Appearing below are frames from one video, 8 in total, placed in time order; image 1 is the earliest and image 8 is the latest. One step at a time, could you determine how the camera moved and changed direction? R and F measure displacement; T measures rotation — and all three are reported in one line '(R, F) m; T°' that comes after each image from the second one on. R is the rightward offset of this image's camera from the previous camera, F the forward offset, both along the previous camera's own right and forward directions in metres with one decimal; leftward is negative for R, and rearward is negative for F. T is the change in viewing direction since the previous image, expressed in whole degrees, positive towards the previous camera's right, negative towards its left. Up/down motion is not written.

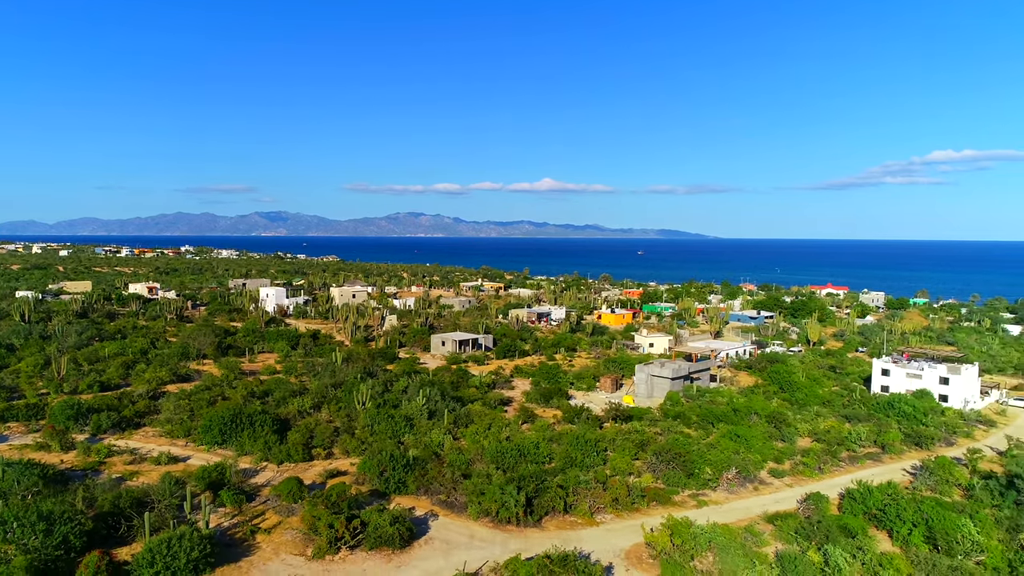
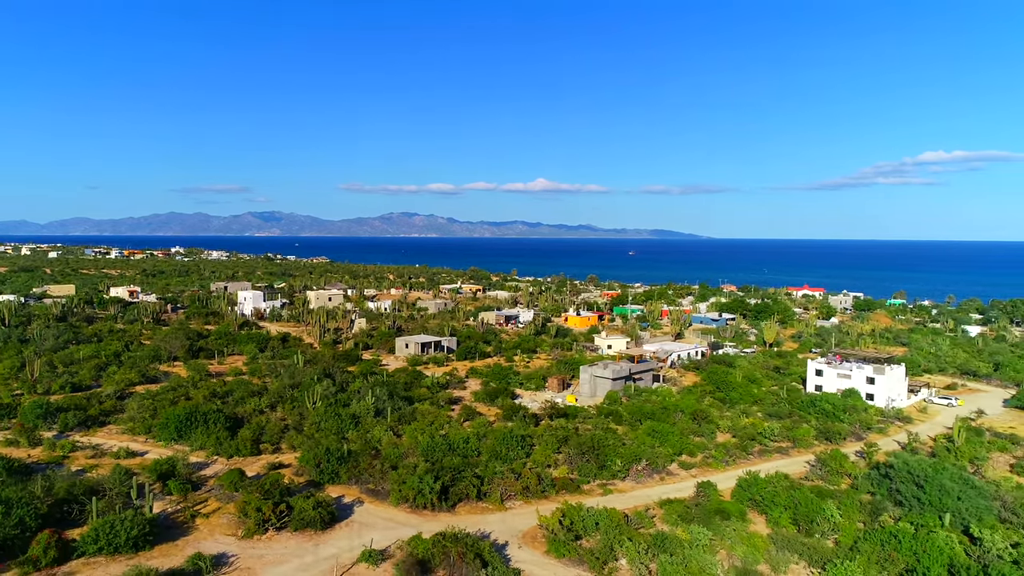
(+2.0, -1.7) m; 0°
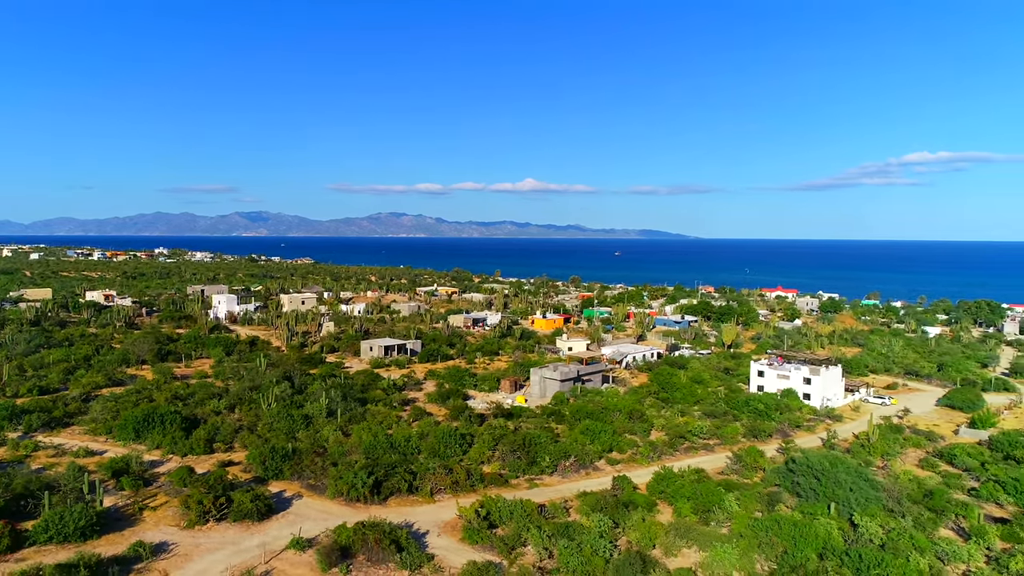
(+1.8, -1.4) m; +1°
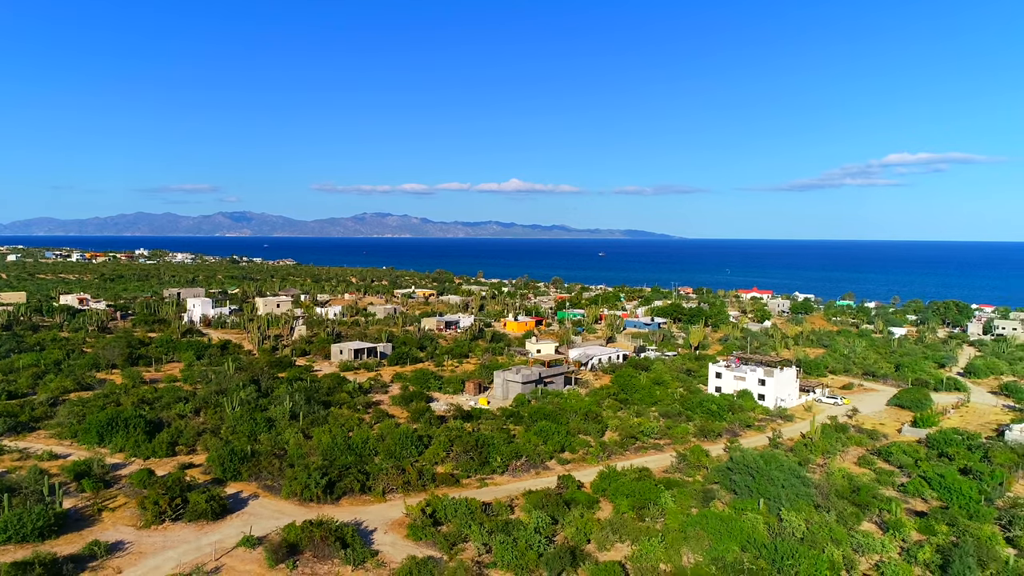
(+1.2, -0.9) m; +1°
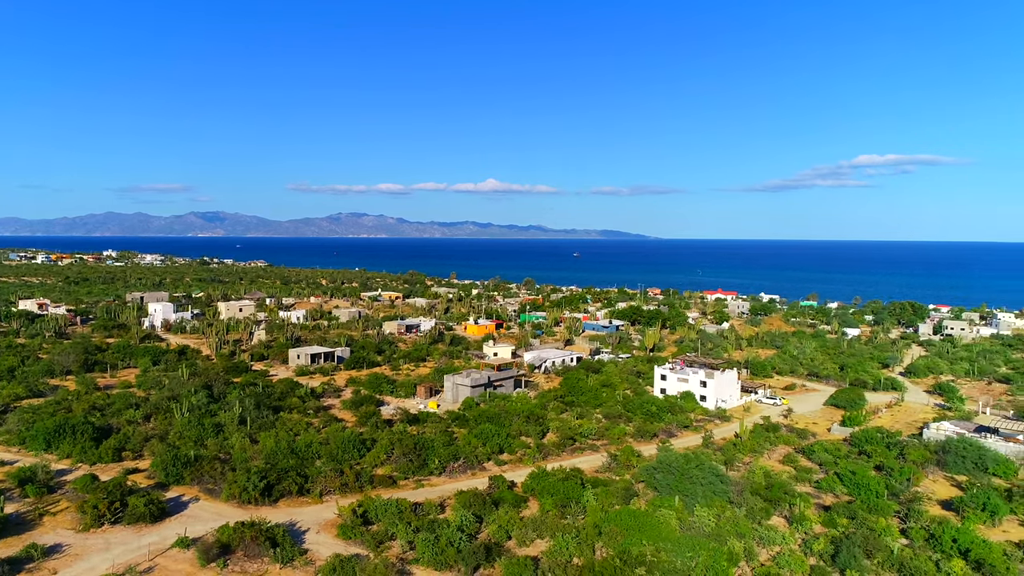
(+1.5, -1.1) m; +2°
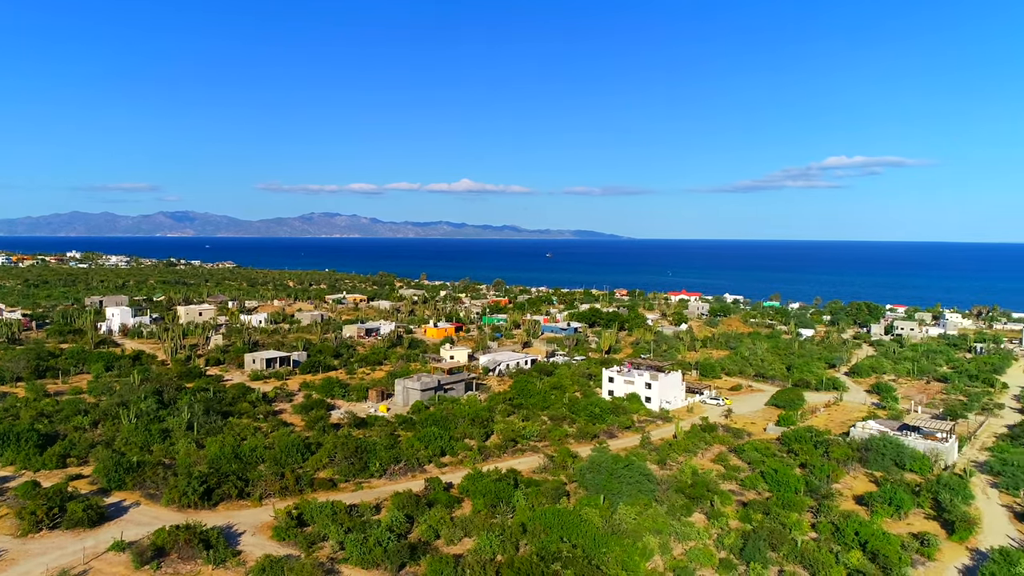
(+1.4, -1.0) m; +2°
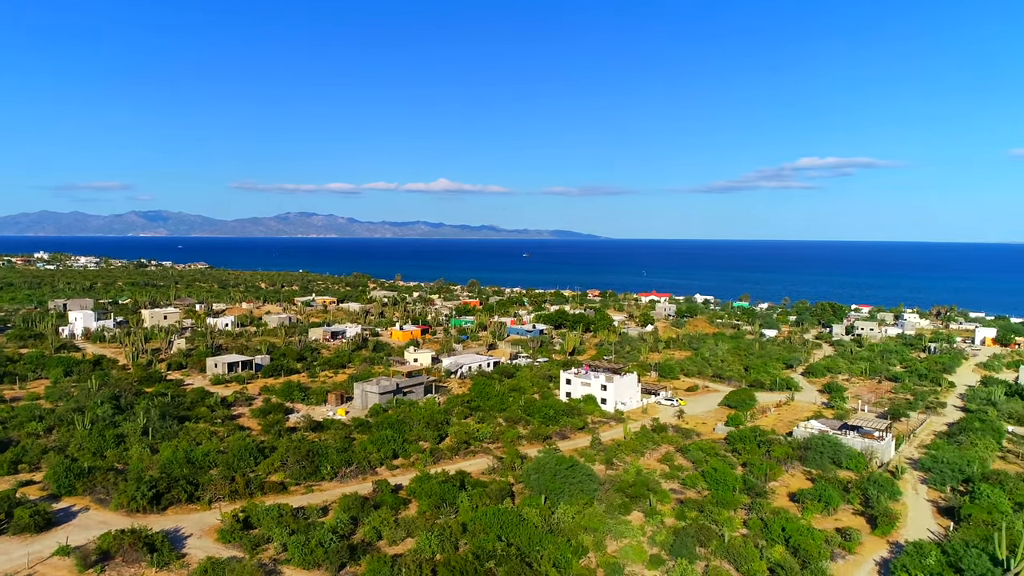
(+1.2, -0.8) m; +2°
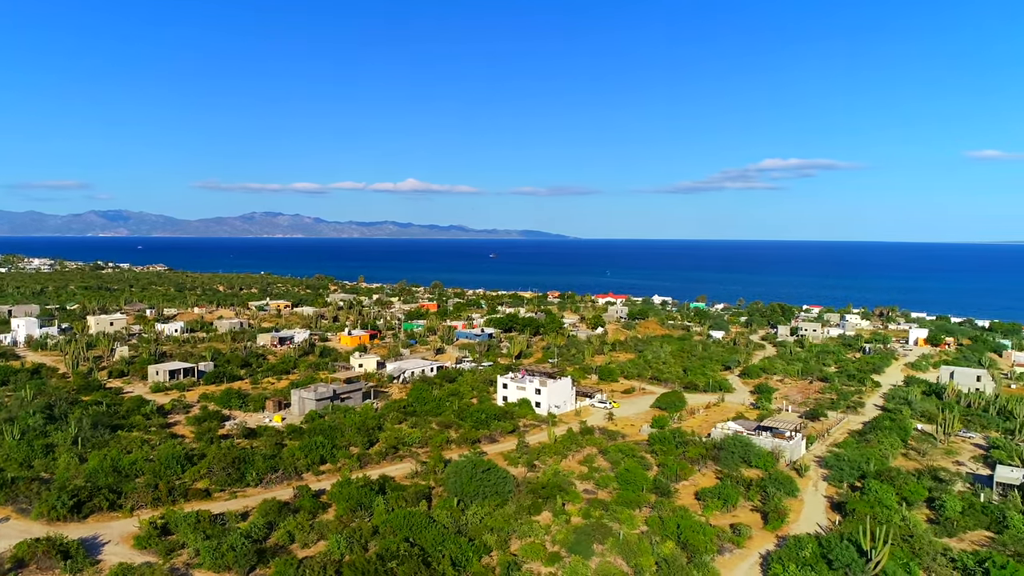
(+2.1, -1.3) m; +2°
